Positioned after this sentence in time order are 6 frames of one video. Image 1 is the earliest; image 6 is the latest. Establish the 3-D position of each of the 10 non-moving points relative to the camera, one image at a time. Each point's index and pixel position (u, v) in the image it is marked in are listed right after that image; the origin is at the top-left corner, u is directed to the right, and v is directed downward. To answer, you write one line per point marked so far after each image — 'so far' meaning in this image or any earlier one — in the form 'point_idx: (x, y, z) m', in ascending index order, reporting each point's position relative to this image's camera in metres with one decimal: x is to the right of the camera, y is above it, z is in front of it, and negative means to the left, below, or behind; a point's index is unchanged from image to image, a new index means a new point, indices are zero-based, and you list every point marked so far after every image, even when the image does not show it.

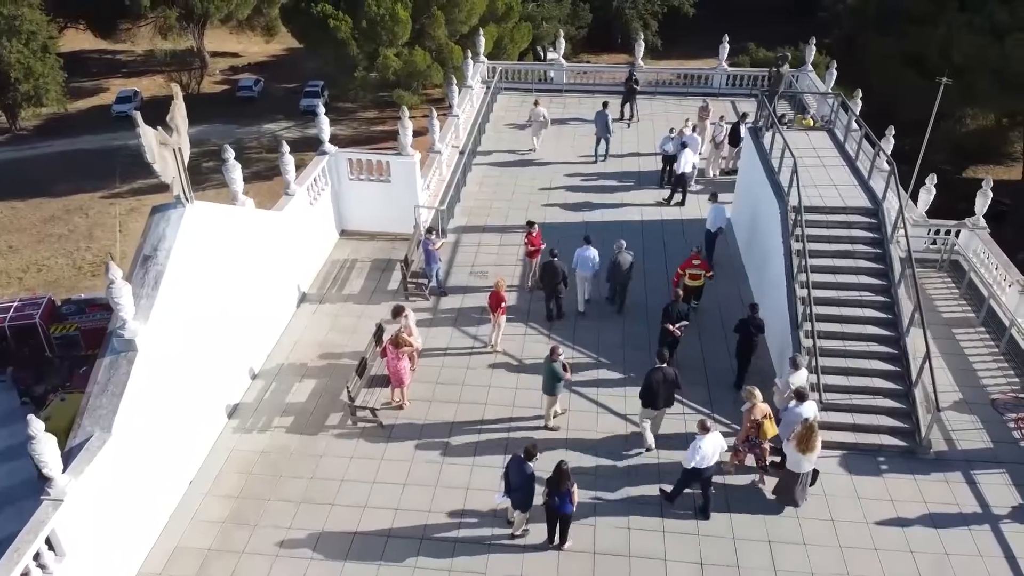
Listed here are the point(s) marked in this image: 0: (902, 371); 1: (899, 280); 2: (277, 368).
0: (+4.8, -1.0, +10.1) m
1: (+5.0, +0.1, +10.6) m
2: (-3.2, -1.1, +11.0) m
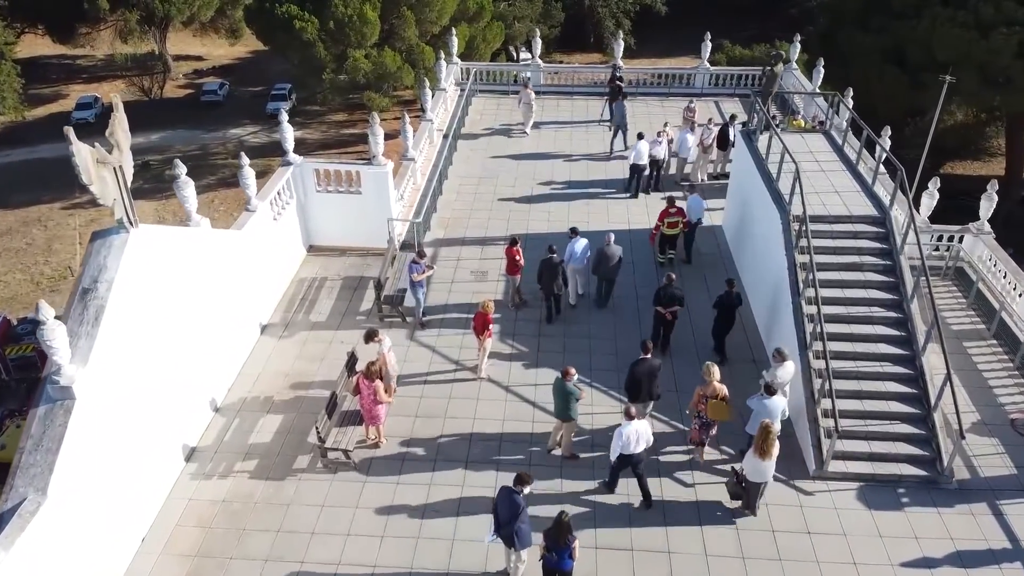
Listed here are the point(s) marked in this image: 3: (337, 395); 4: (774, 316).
0: (+4.7, -1.2, +9.3) m
1: (+4.8, -0.1, +9.9) m
2: (-3.4, -1.4, +10.1) m
3: (-1.9, -1.2, +9.3) m
4: (+3.5, -0.3, +11.1) m
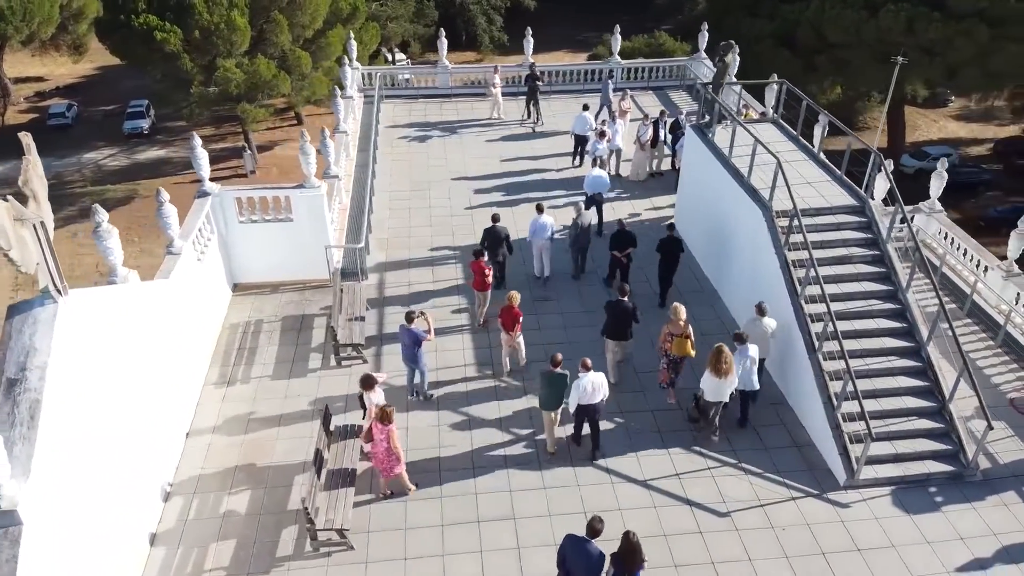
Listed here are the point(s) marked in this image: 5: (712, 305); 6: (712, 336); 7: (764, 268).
0: (+4.7, -1.1, +9.0) m
1: (+4.6, +0.1, +9.6) m
2: (-3.3, -2.0, +8.6) m
3: (-1.8, -1.7, +8.0) m
4: (+3.2, -0.3, +10.6) m
5: (+2.9, -0.2, +11.7) m
6: (+2.7, -0.7, +11.0) m
7: (+3.1, +0.3, +10.1) m
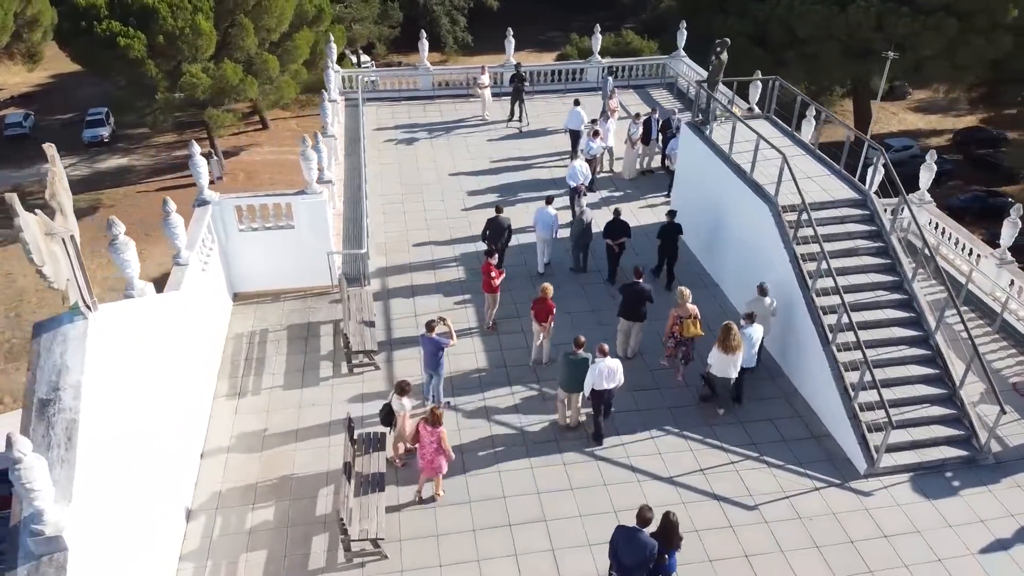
0: (+4.9, -1.0, +9.2) m
1: (+4.8, +0.2, +9.8) m
2: (-3.1, -2.2, +8.4) m
3: (-1.5, -1.7, +7.9) m
4: (+3.3, -0.2, +10.7) m
5: (+2.9, -0.2, +11.8) m
6: (+2.8, -0.7, +11.1) m
7: (+3.2, +0.3, +10.2) m
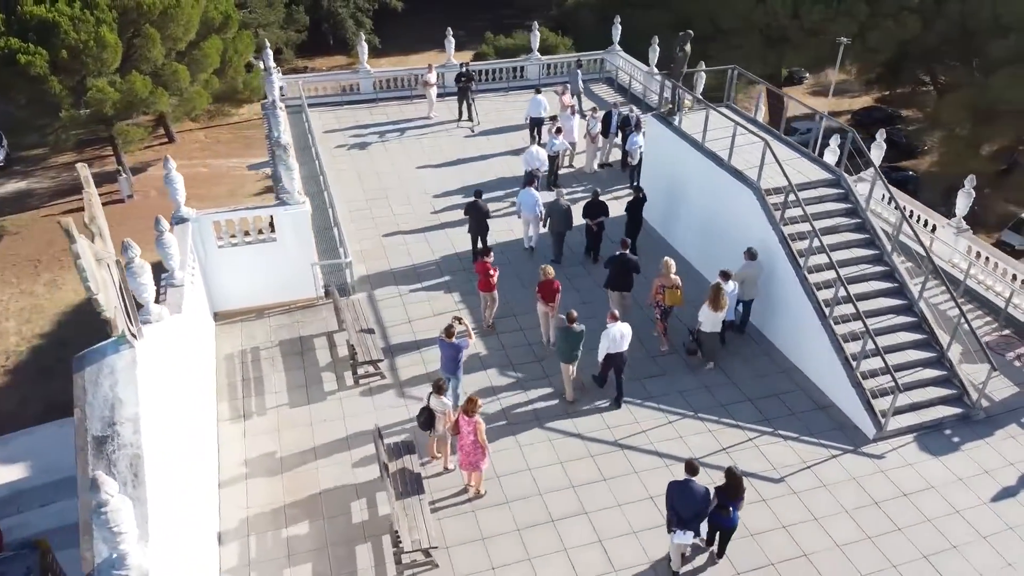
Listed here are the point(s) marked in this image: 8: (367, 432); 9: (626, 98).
0: (+5.0, -0.6, +9.8) m
1: (+4.8, +0.5, +10.3) m
2: (-2.7, -2.3, +8.1) m
3: (-1.1, -1.8, +7.7) m
4: (+3.2, 0.0, +11.1) m
5: (+2.8, +0.1, +12.1) m
6: (+2.8, -0.4, +11.4) m
7: (+3.2, +0.6, +10.6) m
8: (-1.6, -1.6, +9.1) m
9: (+2.6, +4.4, +18.7) m
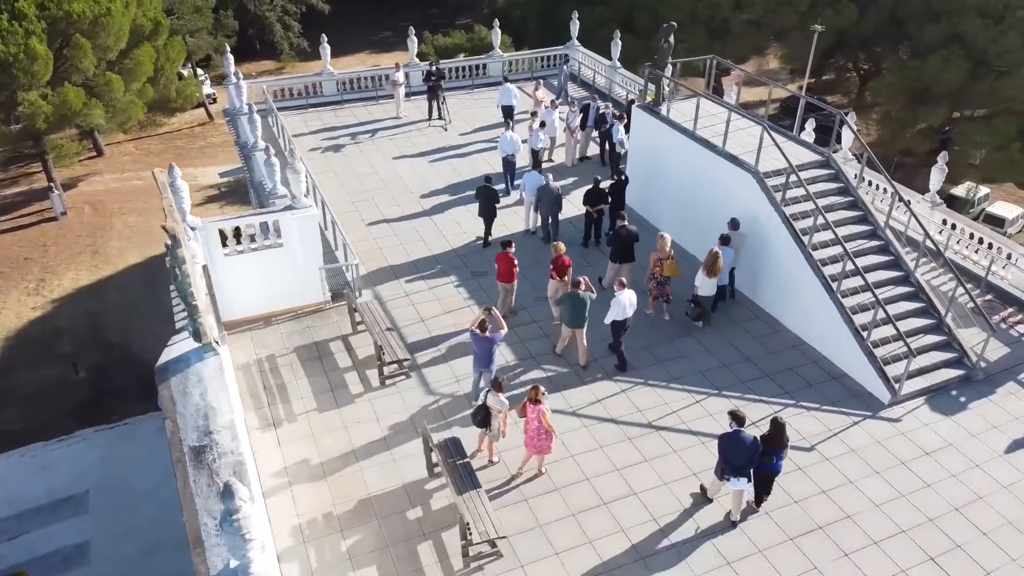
0: (+5.3, -0.2, +10.4) m
1: (+4.9, +0.9, +10.9) m
2: (-2.1, -2.4, +8.0) m
3: (-0.6, -1.8, +7.8) m
4: (+3.4, +0.3, +11.5) m
5: (+2.8, +0.3, +12.5) m
6: (+2.9, -0.2, +11.8) m
7: (+3.3, +0.8, +11.0) m
8: (-1.2, -1.6, +9.1) m
9: (+1.8, +4.6, +19.0) m
